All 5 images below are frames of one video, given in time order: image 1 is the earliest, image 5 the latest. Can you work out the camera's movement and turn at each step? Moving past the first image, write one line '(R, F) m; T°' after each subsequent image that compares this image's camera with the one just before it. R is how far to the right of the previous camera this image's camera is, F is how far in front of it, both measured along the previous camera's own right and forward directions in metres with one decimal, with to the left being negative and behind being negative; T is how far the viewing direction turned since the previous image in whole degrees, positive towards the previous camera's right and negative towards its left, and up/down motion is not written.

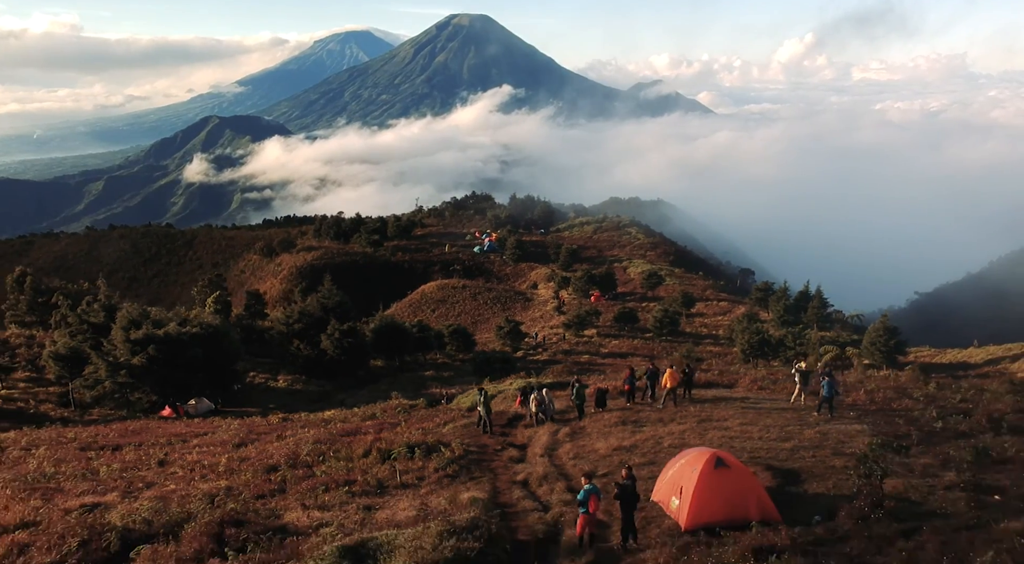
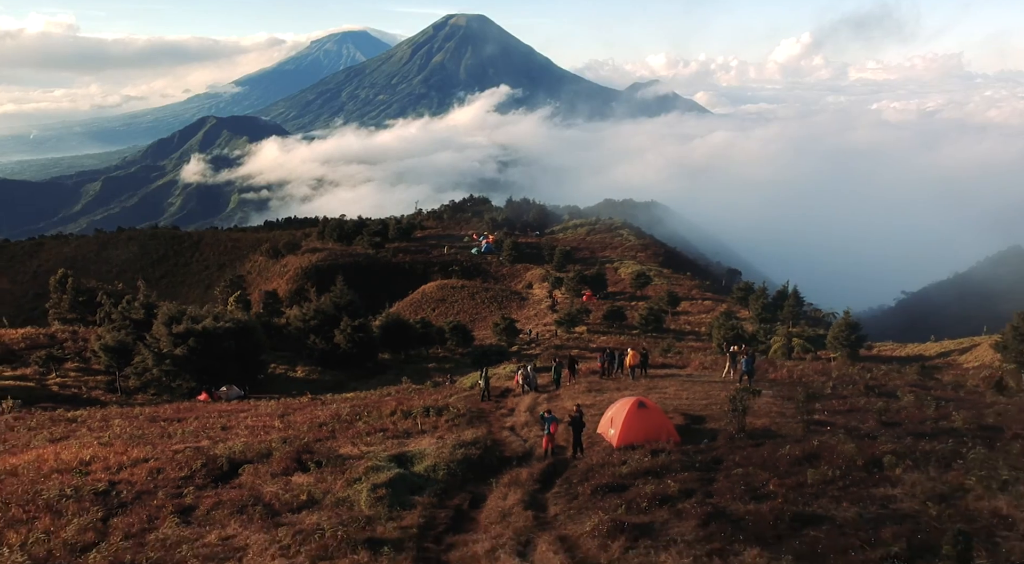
(+0.1, -4.7) m; 0°
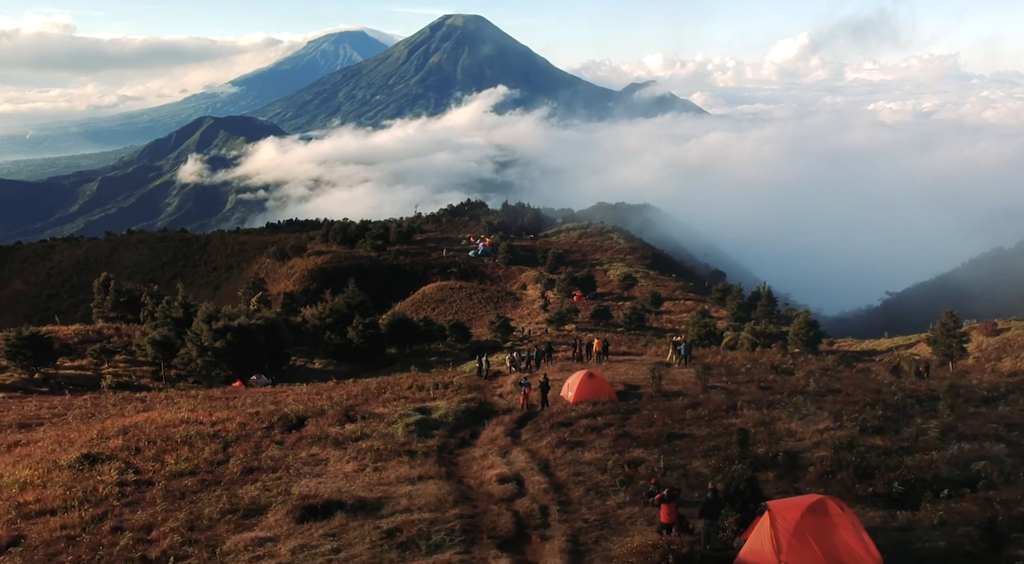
(+0.2, -6.0) m; 0°
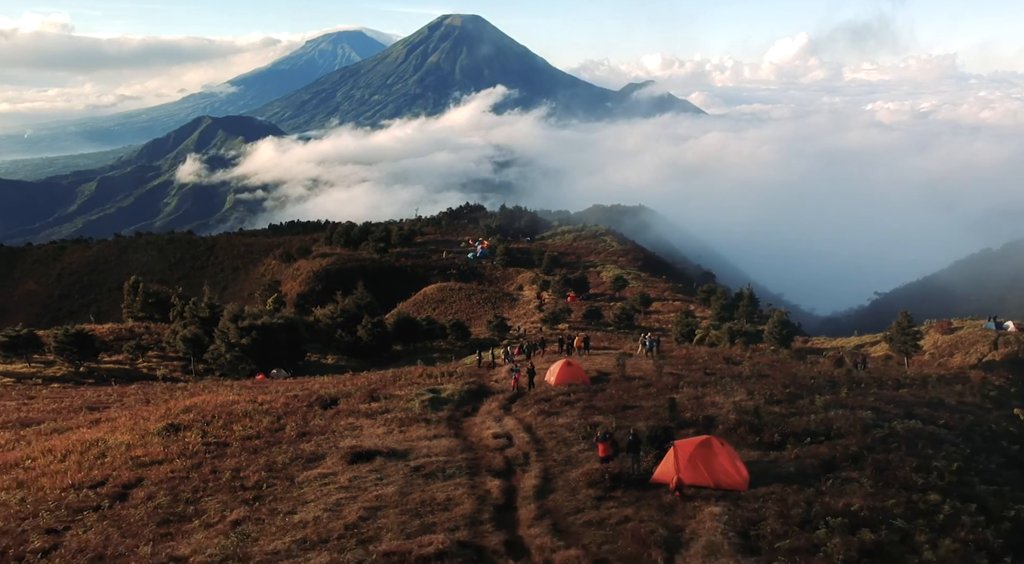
(+0.1, -4.9) m; 0°
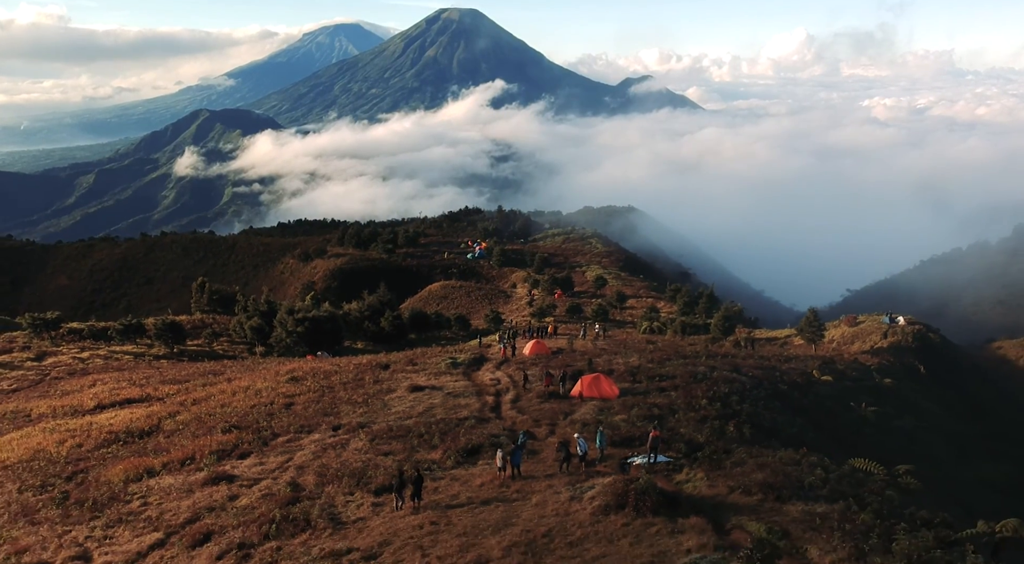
(+0.3, -14.5) m; 0°
